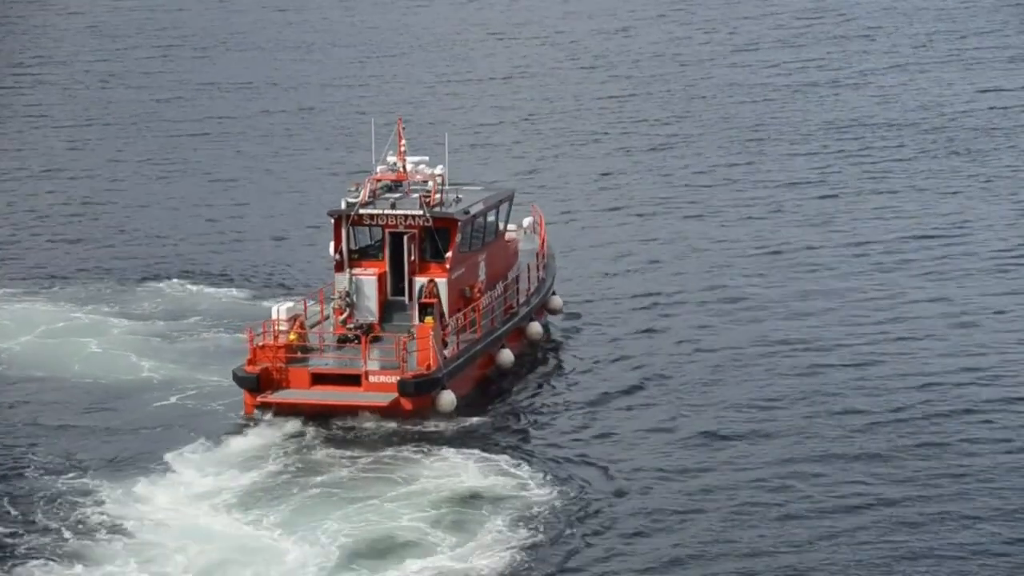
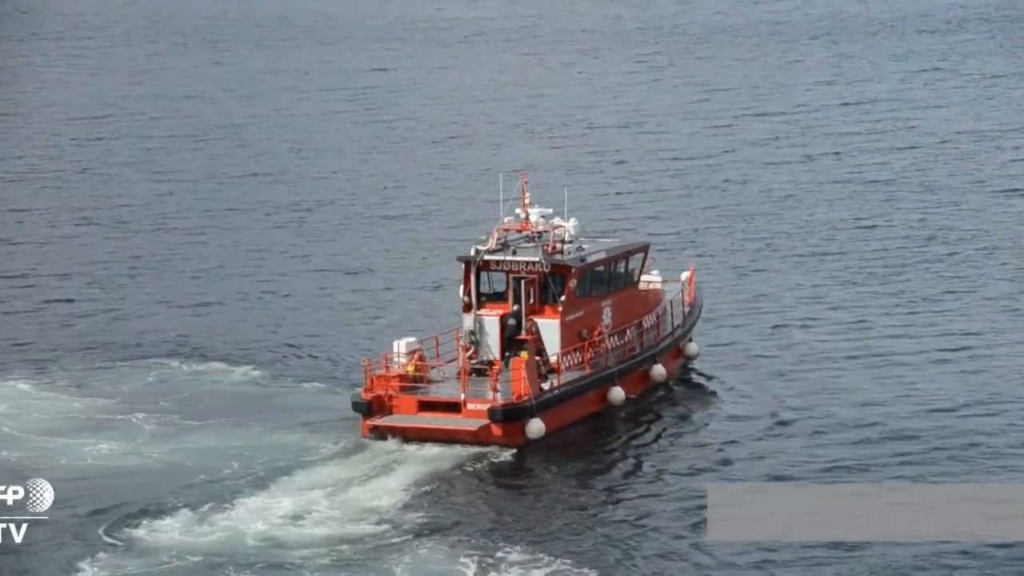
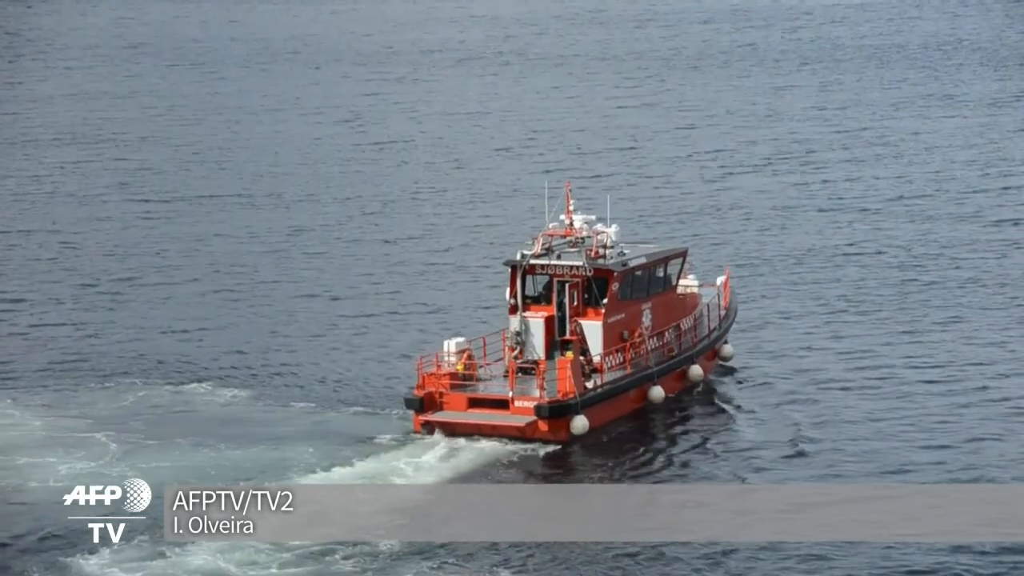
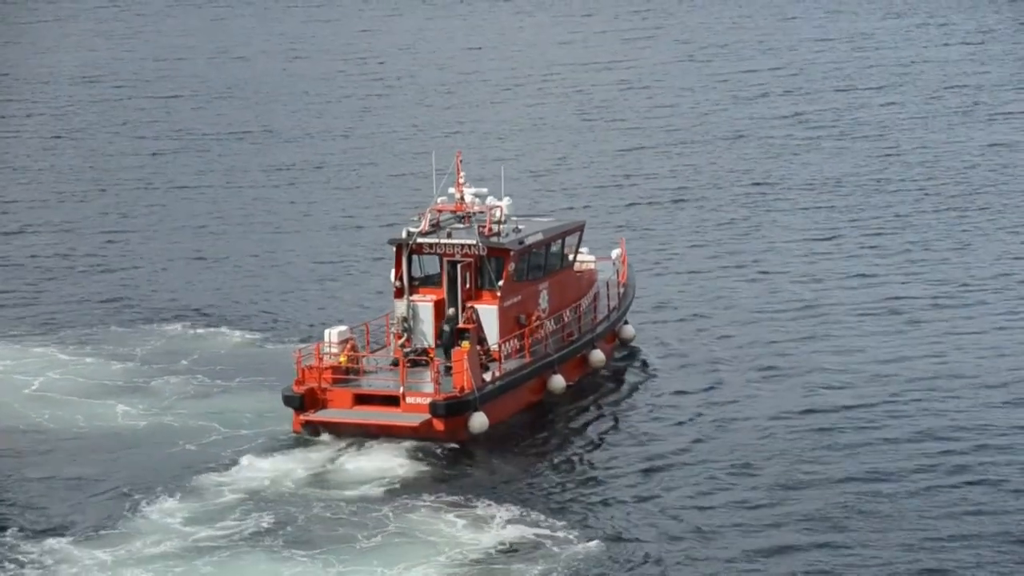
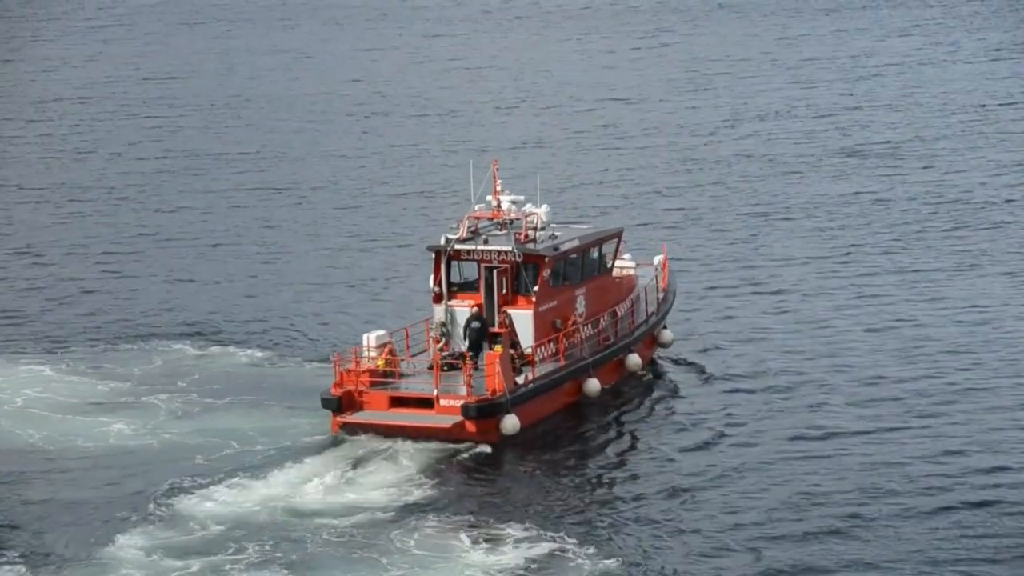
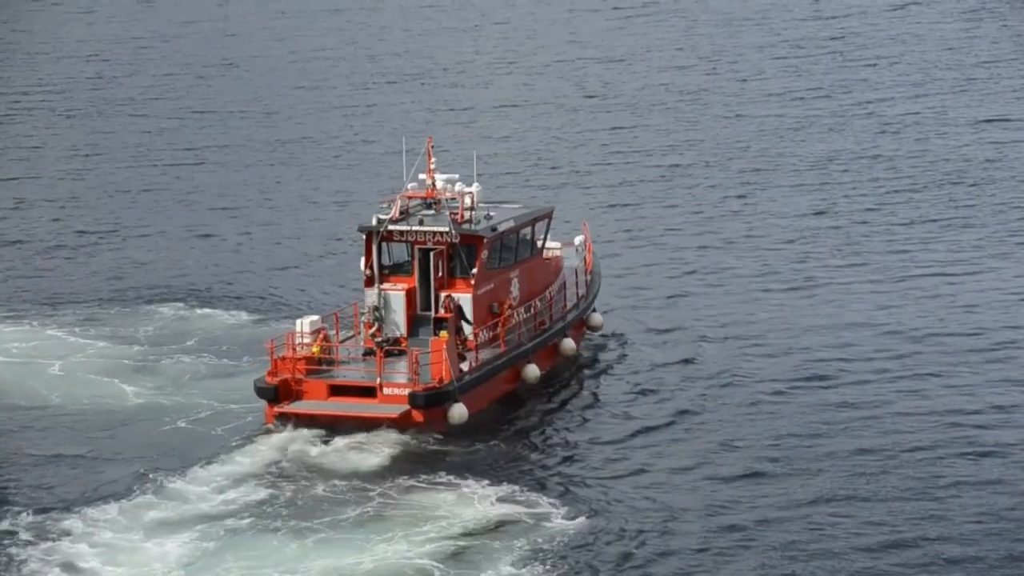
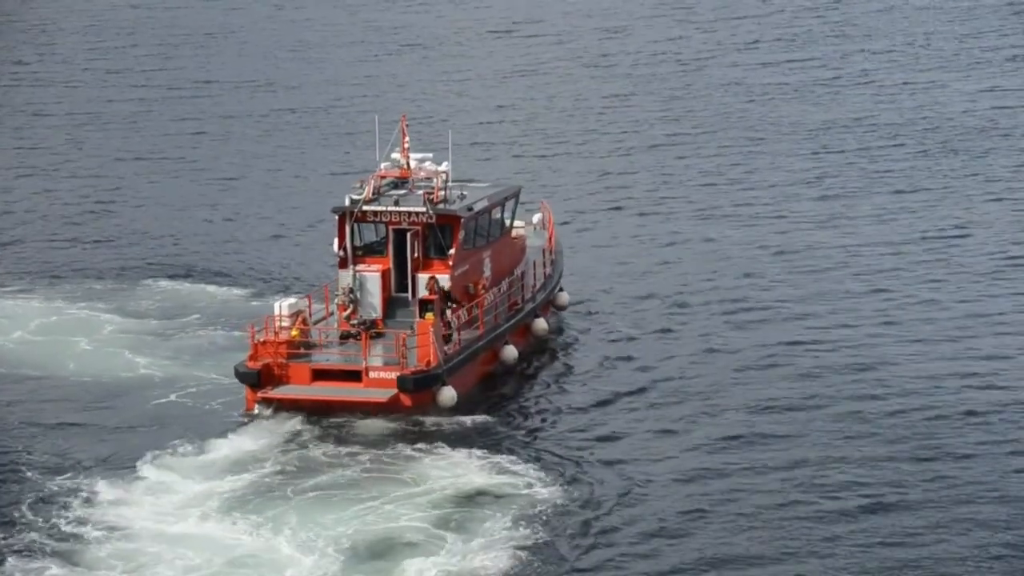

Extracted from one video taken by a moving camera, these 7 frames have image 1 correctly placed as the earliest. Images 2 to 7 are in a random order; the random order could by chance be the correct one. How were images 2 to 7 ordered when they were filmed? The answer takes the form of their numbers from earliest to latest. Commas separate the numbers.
7, 6, 4, 5, 2, 3
